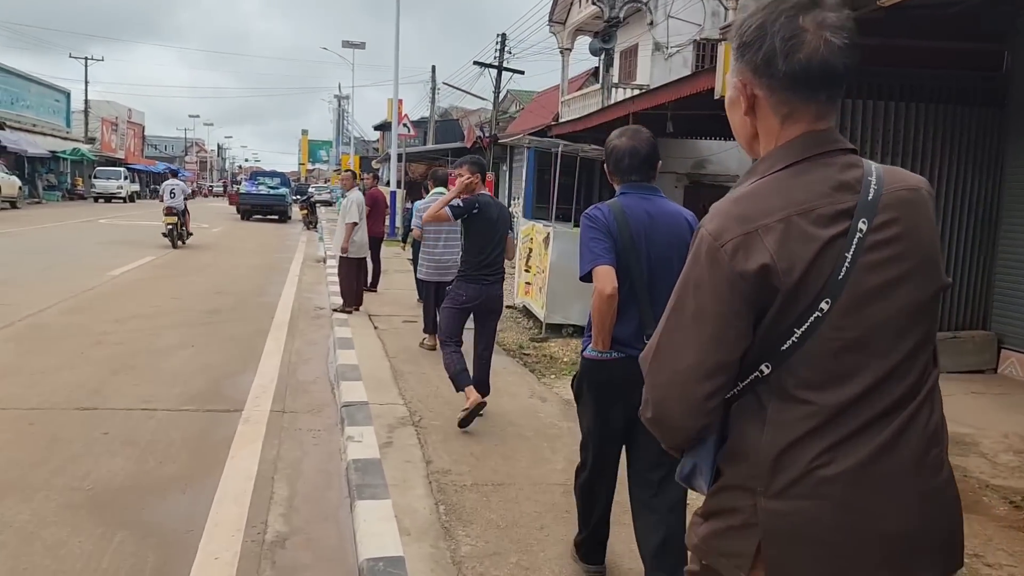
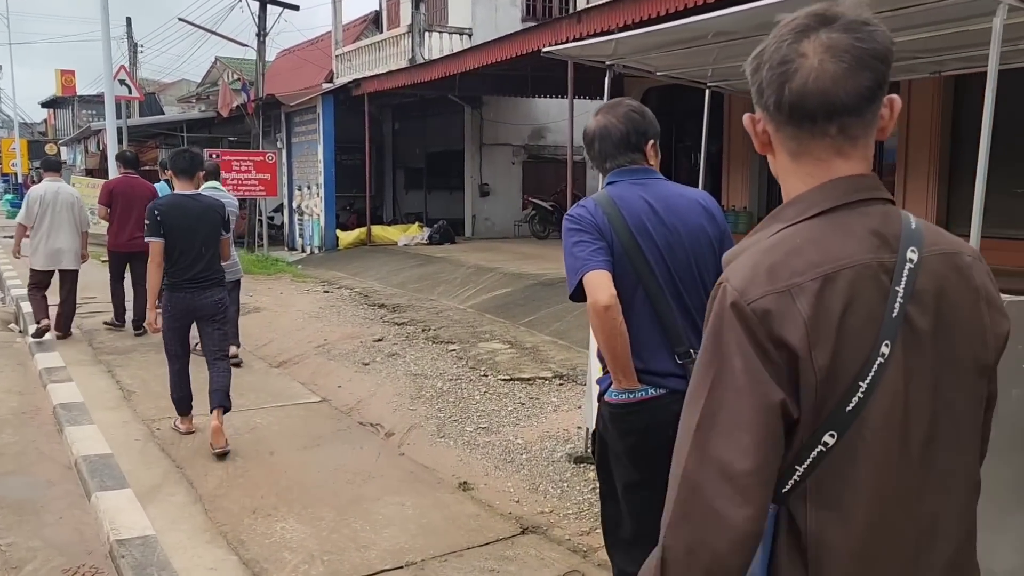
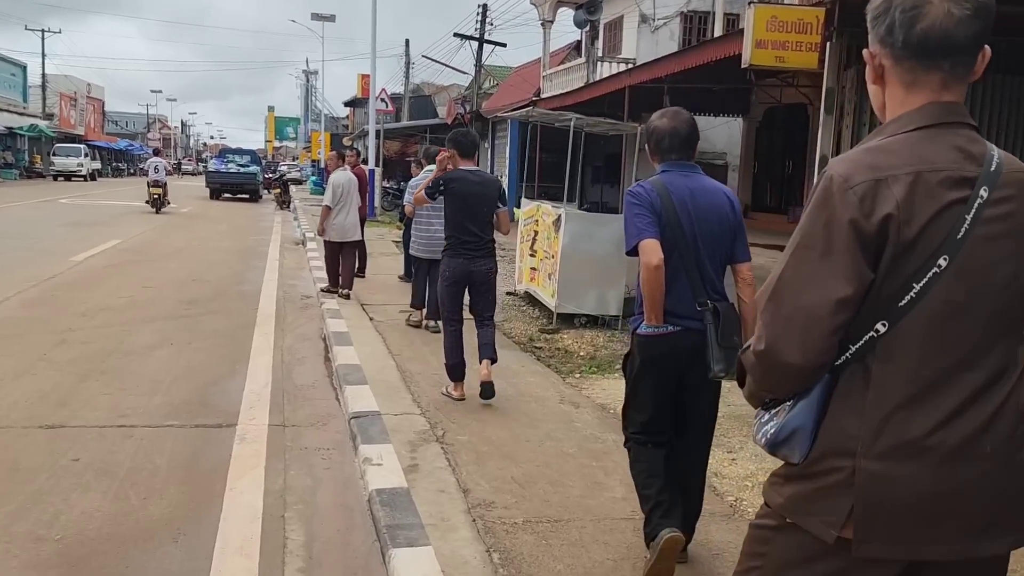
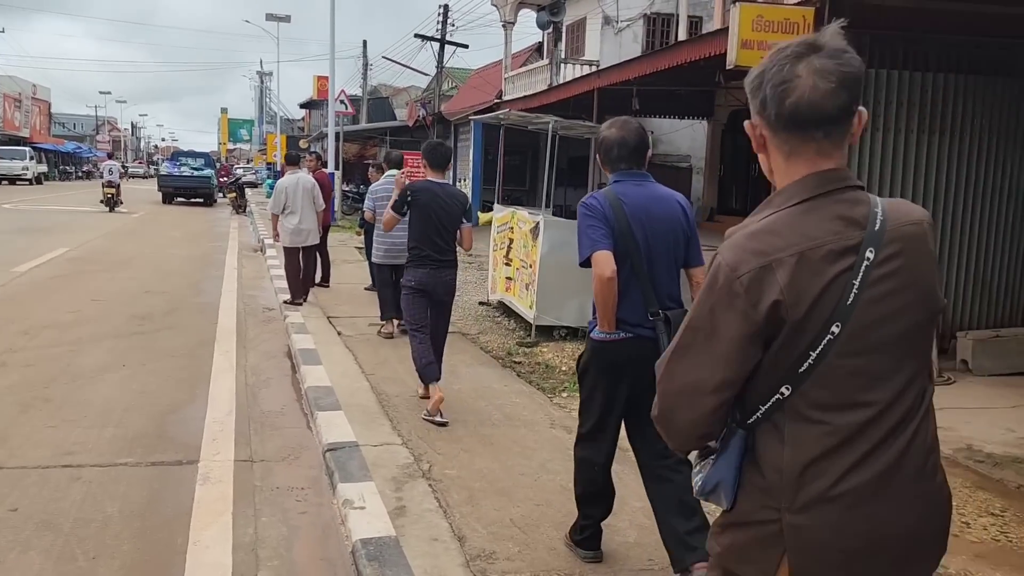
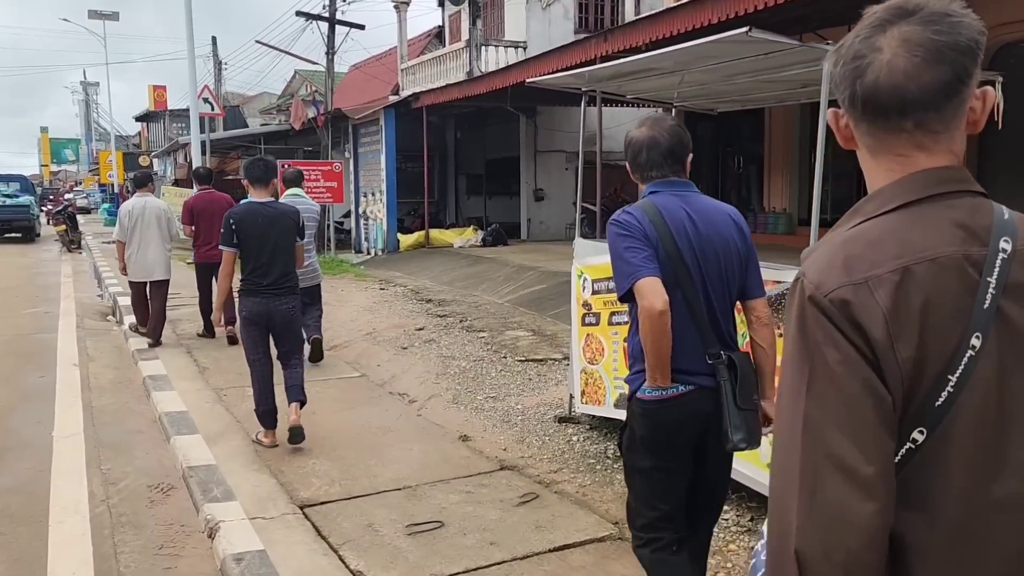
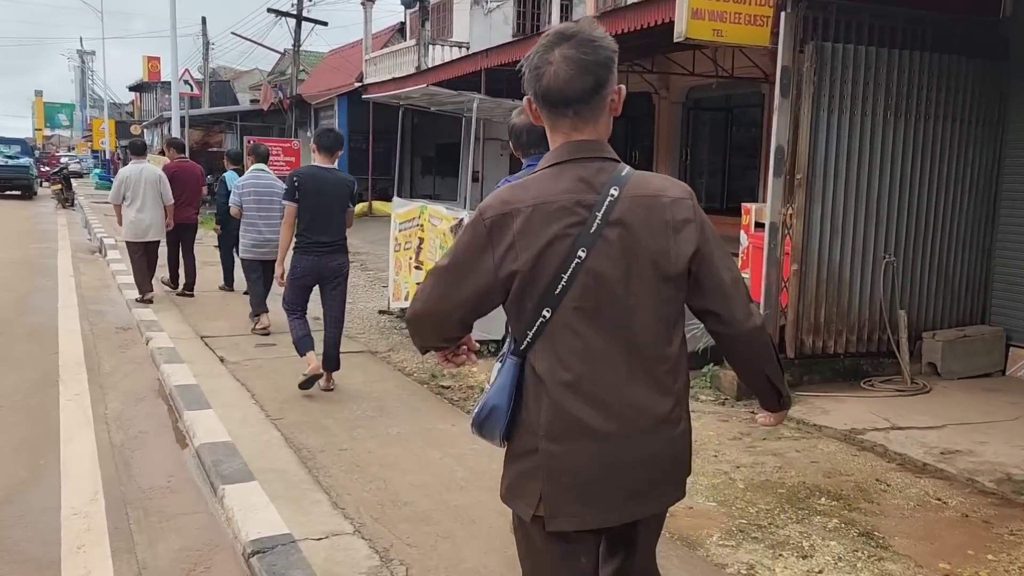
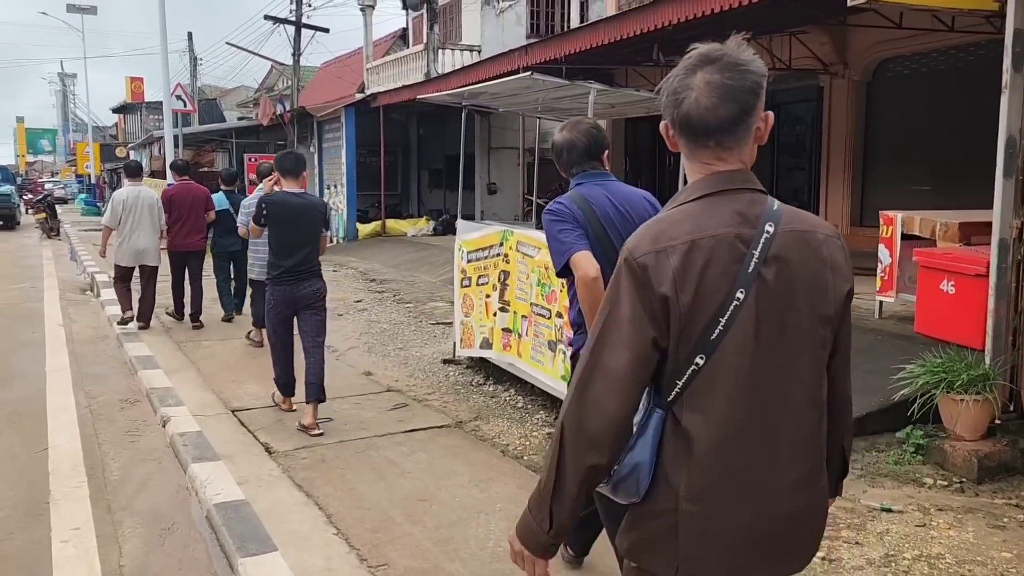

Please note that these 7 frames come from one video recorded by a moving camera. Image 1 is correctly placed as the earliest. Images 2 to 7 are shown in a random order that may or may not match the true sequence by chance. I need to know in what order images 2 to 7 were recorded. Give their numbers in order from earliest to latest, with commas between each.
3, 4, 6, 7, 5, 2
